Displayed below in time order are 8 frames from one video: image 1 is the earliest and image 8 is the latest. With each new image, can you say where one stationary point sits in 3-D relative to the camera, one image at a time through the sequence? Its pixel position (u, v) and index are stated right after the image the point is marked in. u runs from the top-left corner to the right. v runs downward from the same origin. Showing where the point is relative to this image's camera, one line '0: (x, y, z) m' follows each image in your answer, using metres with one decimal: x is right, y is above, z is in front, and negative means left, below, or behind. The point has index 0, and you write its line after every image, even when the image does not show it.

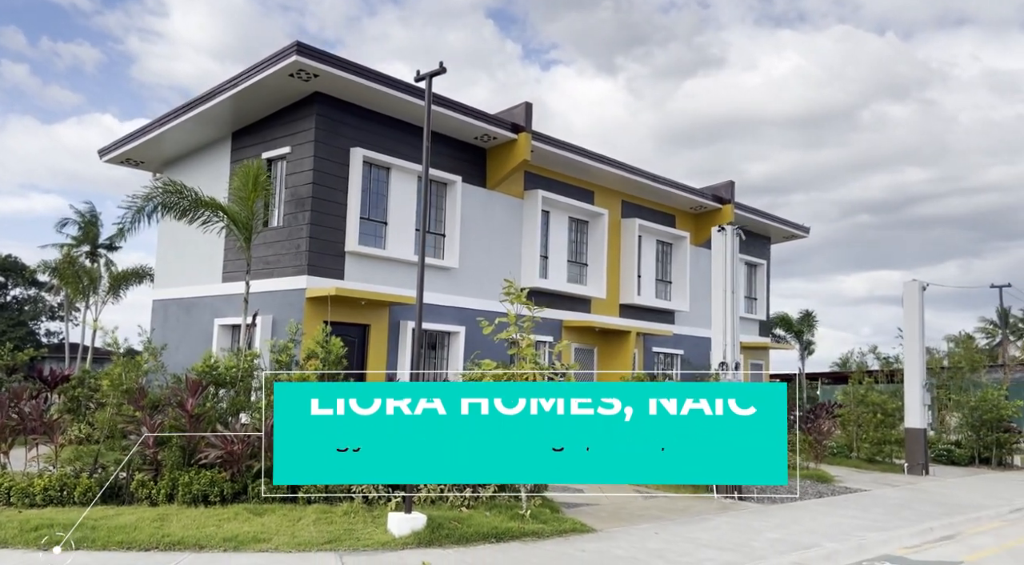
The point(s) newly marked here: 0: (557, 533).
0: (+0.5, -2.6, +8.1) m
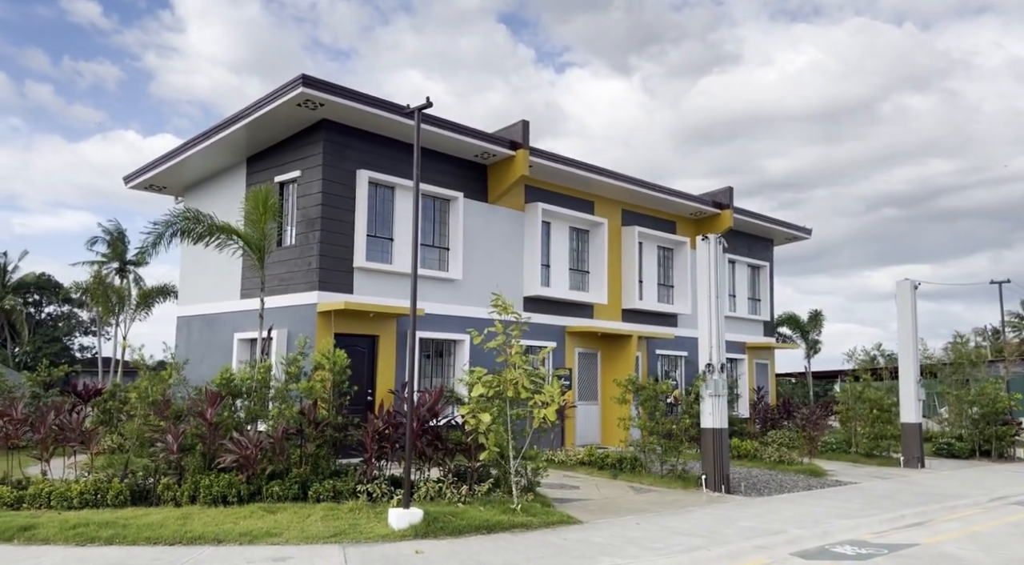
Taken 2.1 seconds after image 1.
0: (+0.4, -2.7, +8.8) m
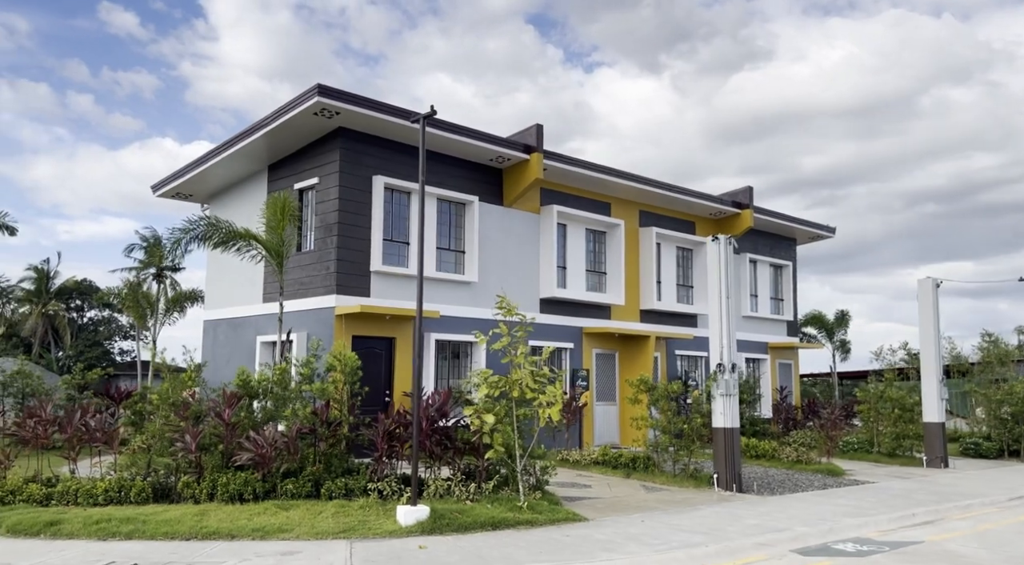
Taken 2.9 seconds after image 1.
0: (+0.4, -2.8, +9.0) m
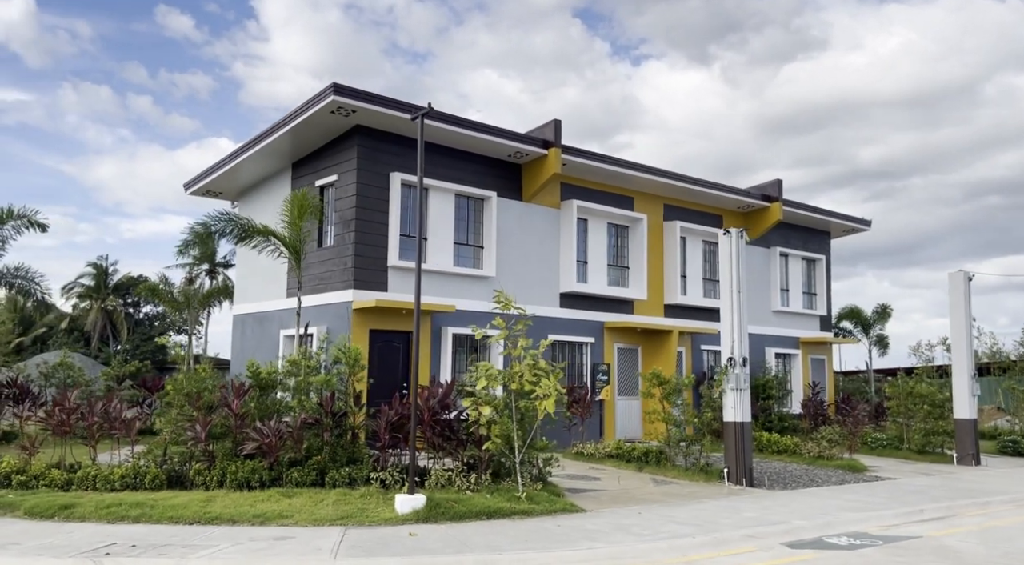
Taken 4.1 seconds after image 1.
0: (+0.4, -2.7, +9.1) m
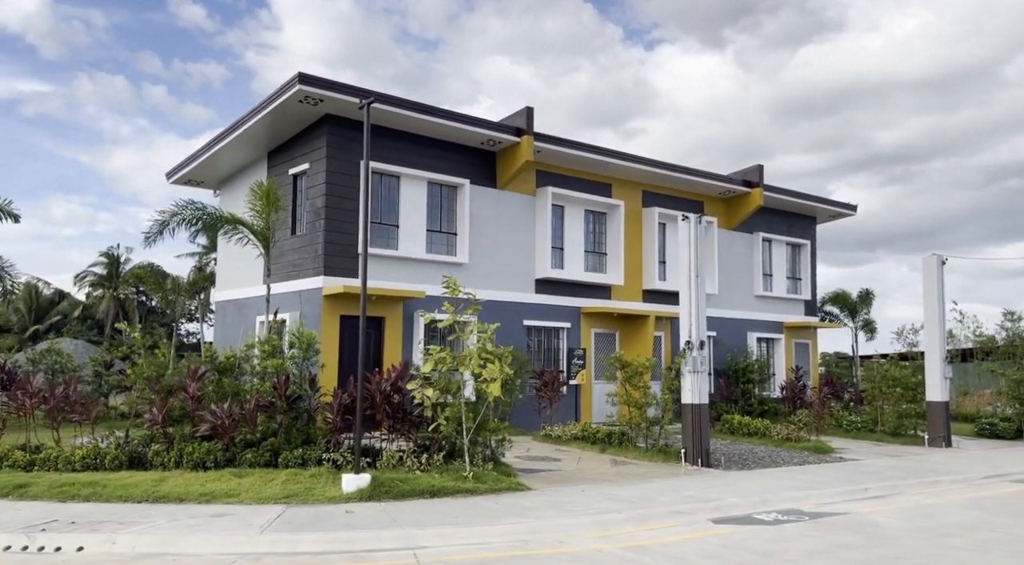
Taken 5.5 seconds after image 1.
0: (-0.3, -2.5, +9.4) m
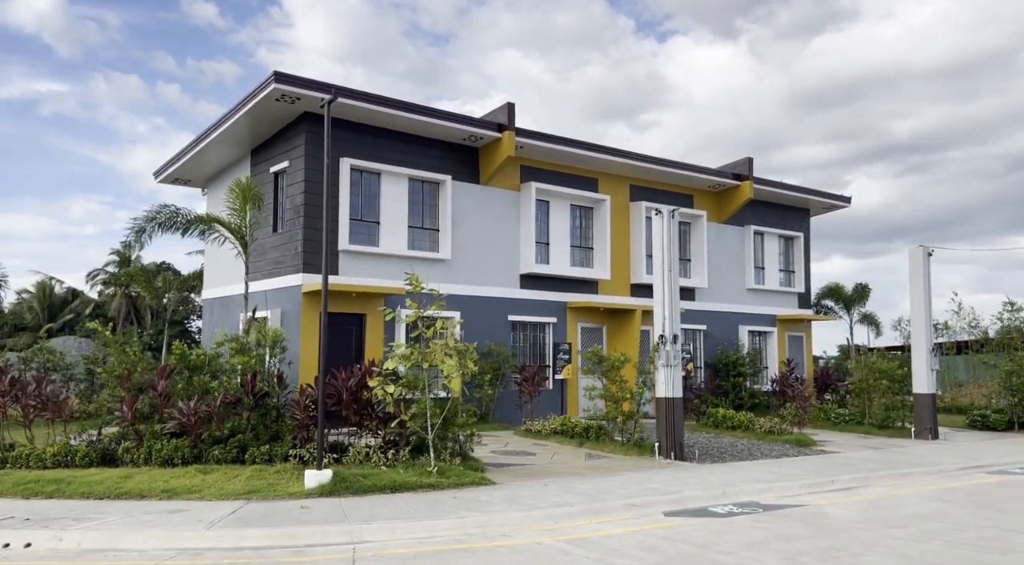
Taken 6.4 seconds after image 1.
0: (-0.7, -2.4, +9.4) m
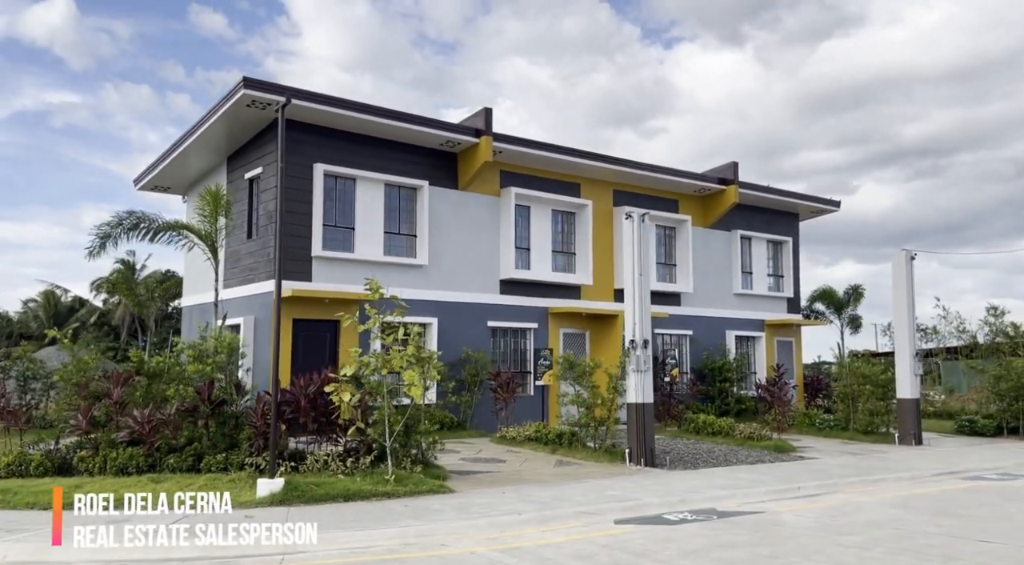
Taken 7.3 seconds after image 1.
0: (-1.2, -2.5, +9.3) m
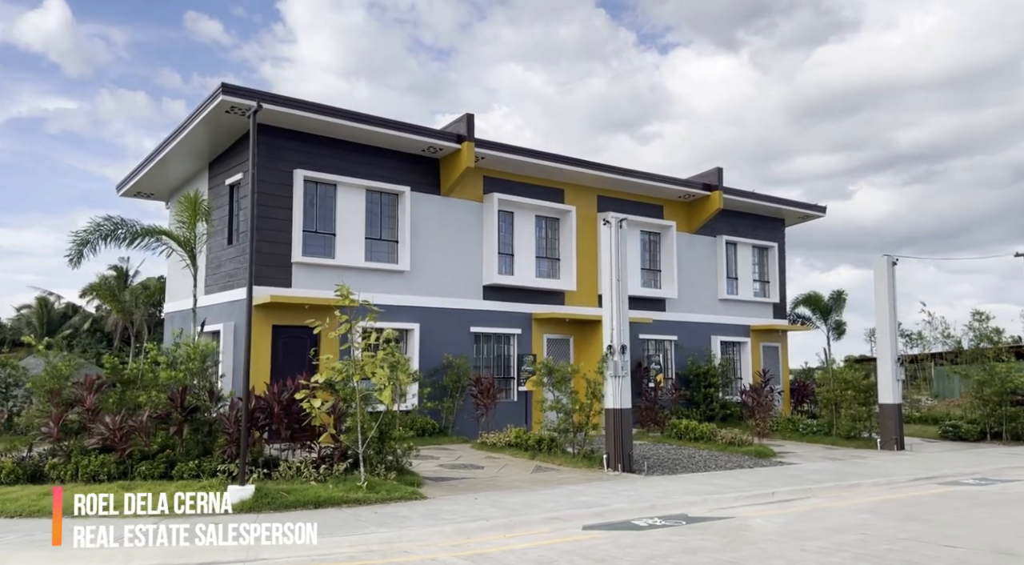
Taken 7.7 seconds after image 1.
0: (-1.6, -2.6, +9.2) m
